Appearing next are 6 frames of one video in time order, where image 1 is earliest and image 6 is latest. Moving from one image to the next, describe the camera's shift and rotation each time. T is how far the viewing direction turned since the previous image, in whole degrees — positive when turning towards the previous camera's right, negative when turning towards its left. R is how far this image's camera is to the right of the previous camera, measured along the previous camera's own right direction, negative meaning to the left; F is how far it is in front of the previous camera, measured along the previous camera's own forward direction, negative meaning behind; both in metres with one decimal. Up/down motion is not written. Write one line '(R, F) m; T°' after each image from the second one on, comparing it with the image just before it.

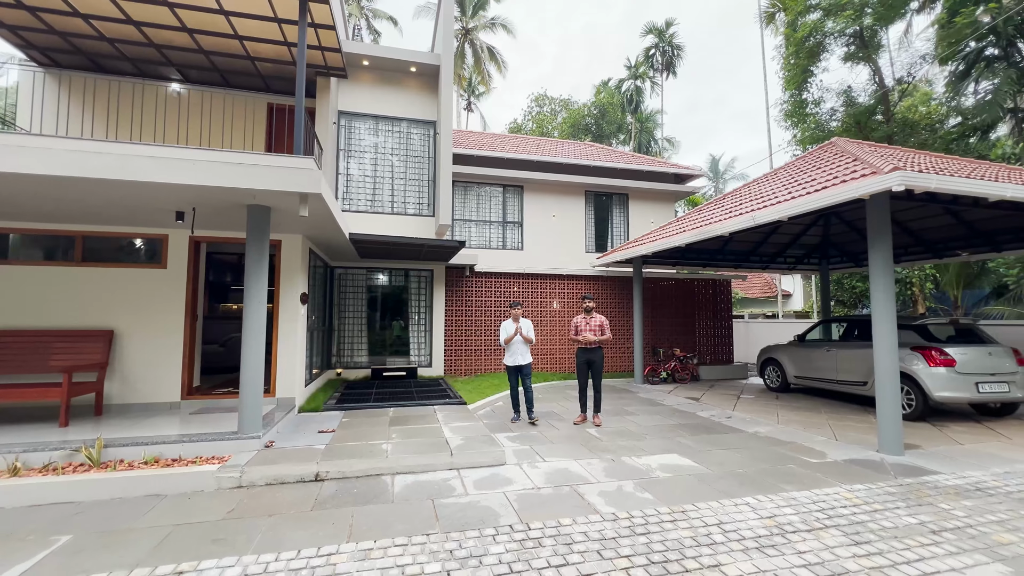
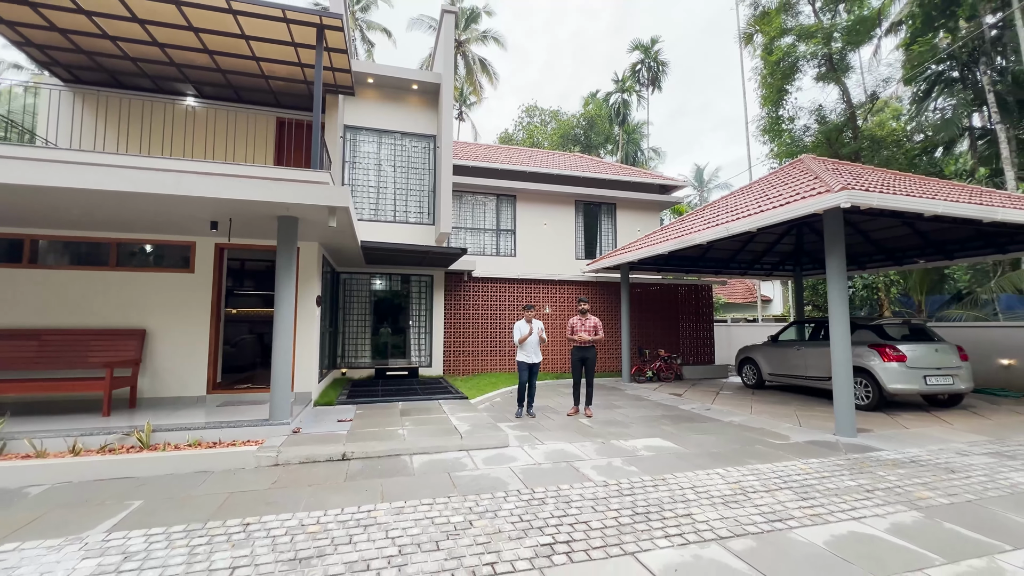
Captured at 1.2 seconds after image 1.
(-0.2, -0.6) m; +1°
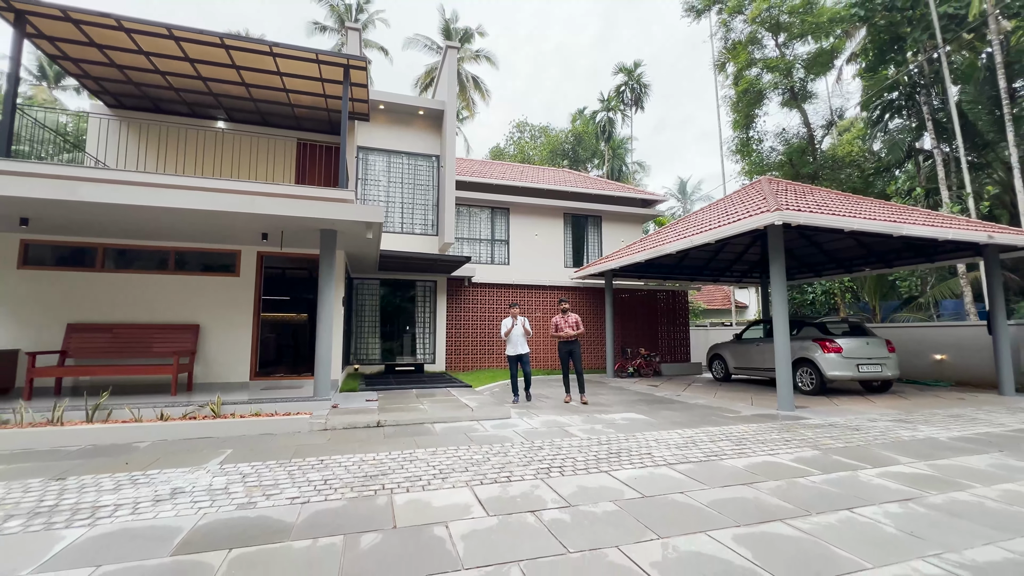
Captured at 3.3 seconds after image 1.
(-0.2, -1.1) m; +1°
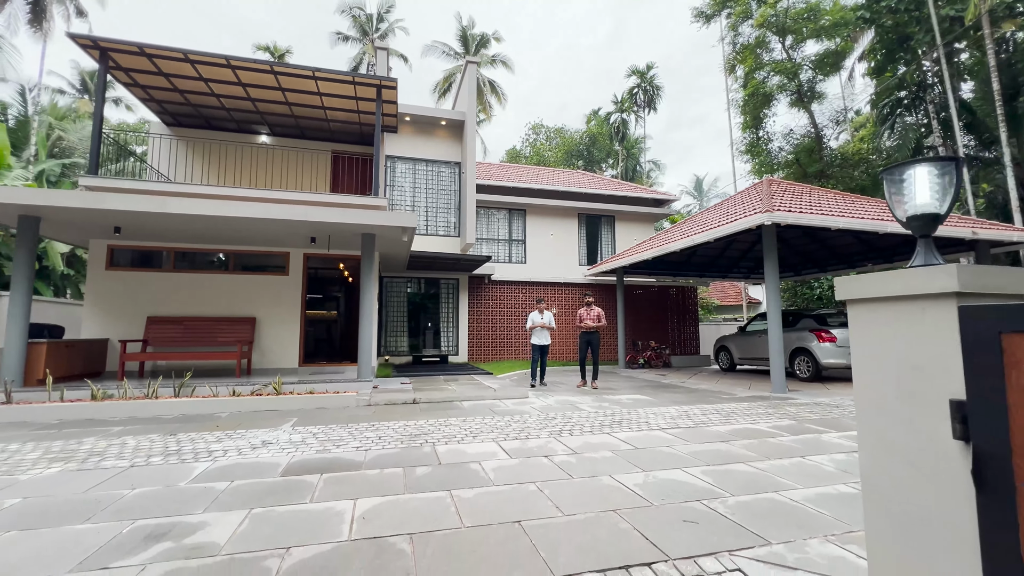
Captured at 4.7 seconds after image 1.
(0.0, -0.8) m; -2°
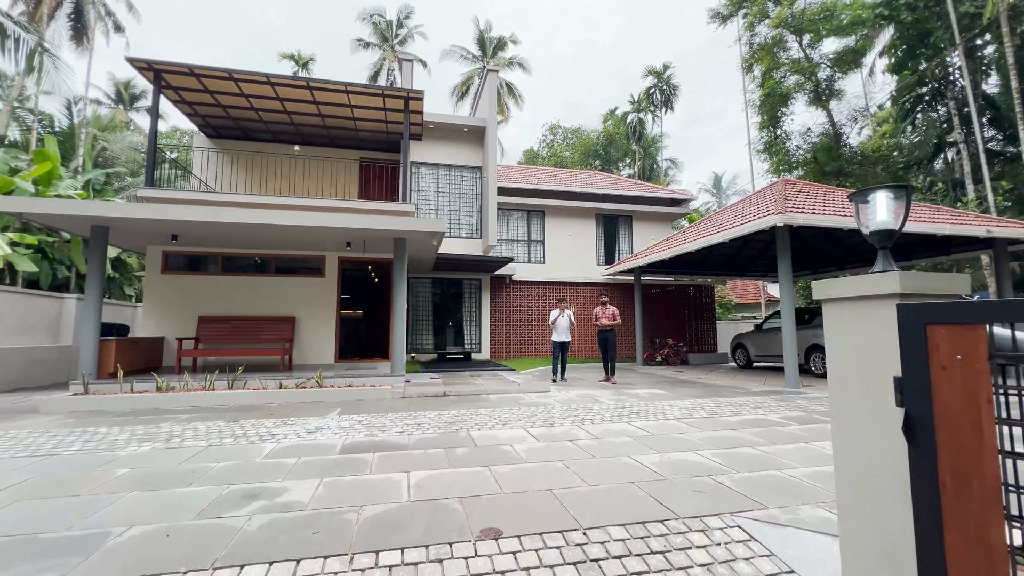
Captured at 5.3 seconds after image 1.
(-0.1, -0.4) m; -2°
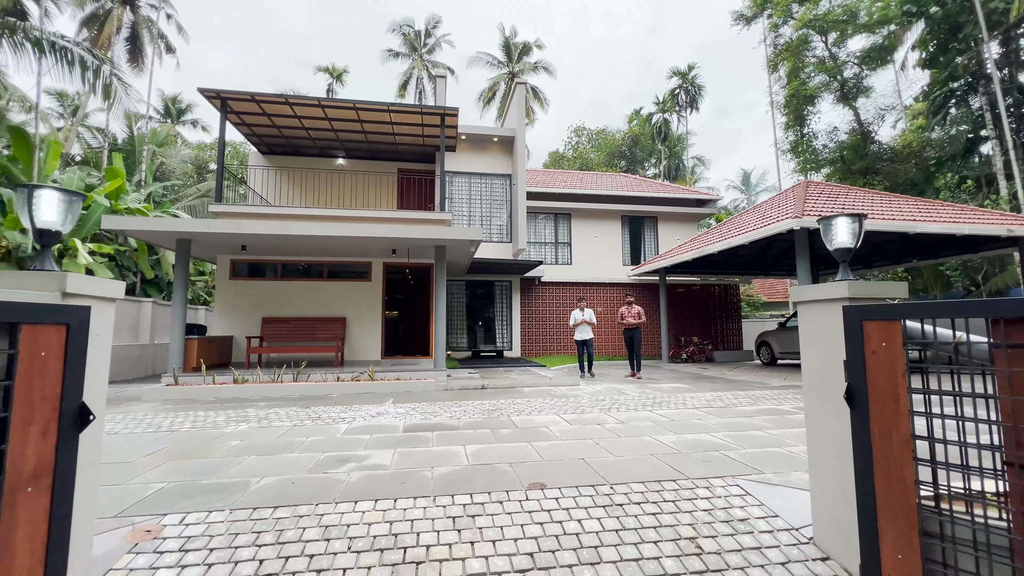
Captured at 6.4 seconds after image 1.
(-0.1, -0.6) m; -3°
